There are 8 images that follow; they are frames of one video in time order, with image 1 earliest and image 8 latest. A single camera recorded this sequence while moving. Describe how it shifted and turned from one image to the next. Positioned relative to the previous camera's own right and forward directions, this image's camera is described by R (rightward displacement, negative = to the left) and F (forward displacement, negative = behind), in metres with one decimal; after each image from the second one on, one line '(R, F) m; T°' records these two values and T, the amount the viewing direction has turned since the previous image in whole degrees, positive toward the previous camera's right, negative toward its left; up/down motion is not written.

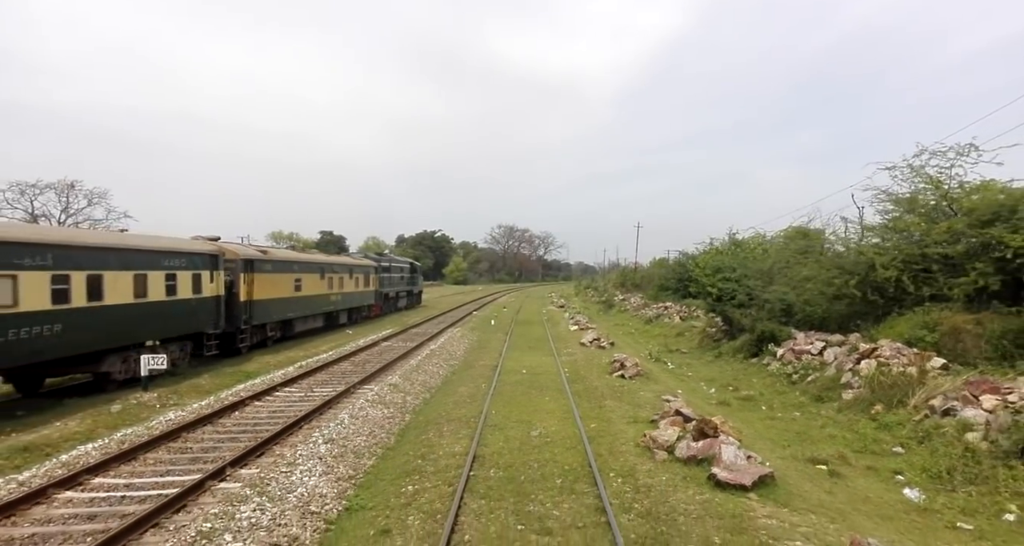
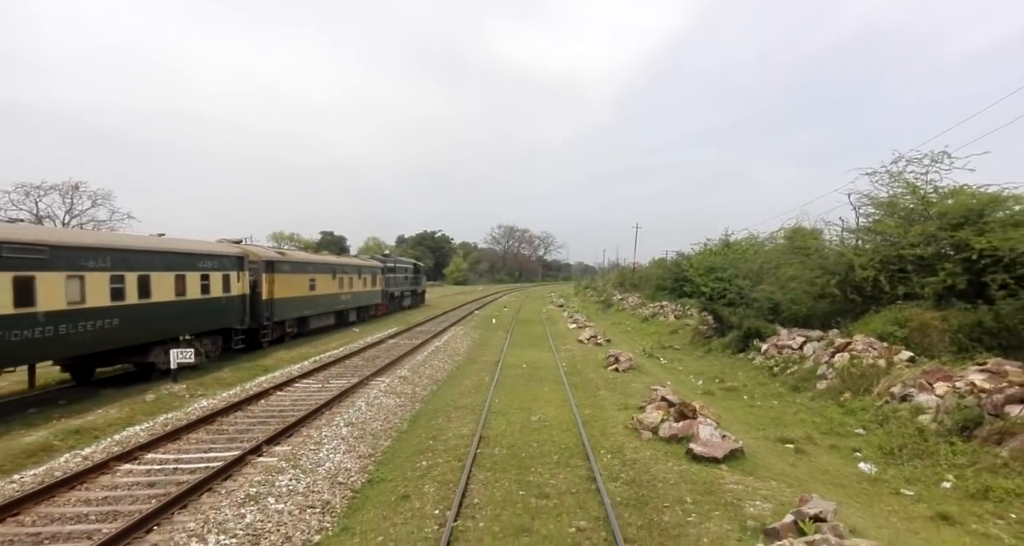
(0.0, -0.9) m; 0°
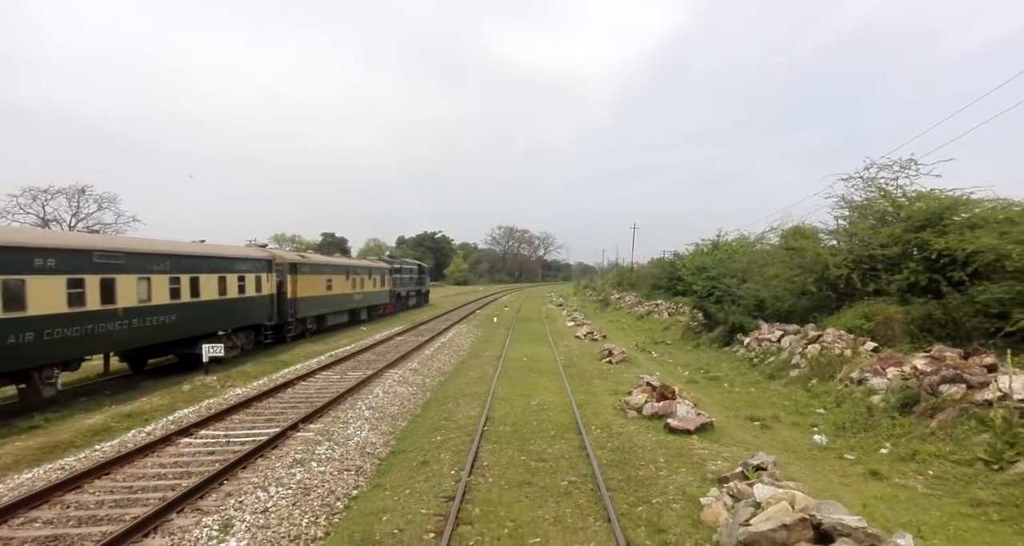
(0.0, -1.3) m; 0°
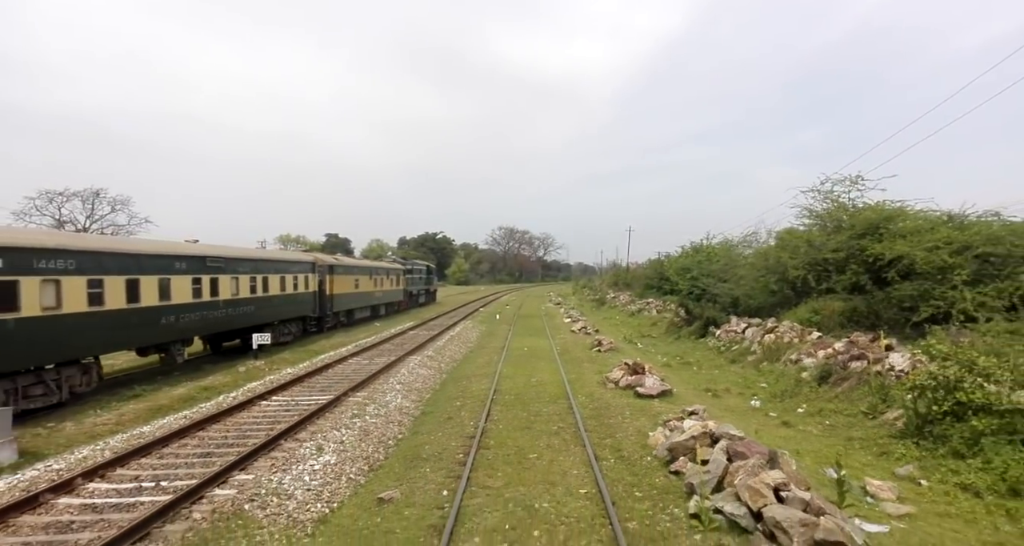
(-0.1, -2.6) m; 0°
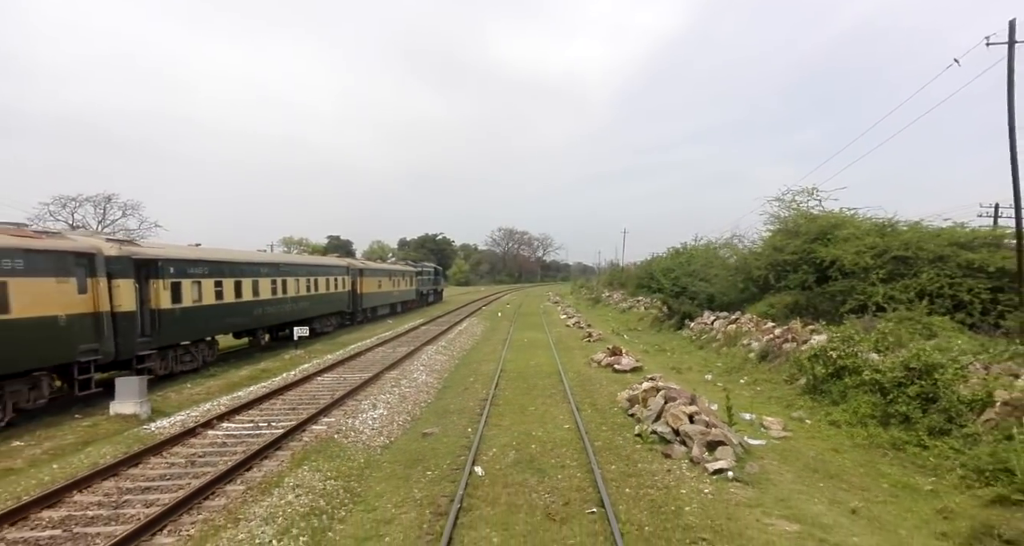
(-0.1, -2.9) m; 0°
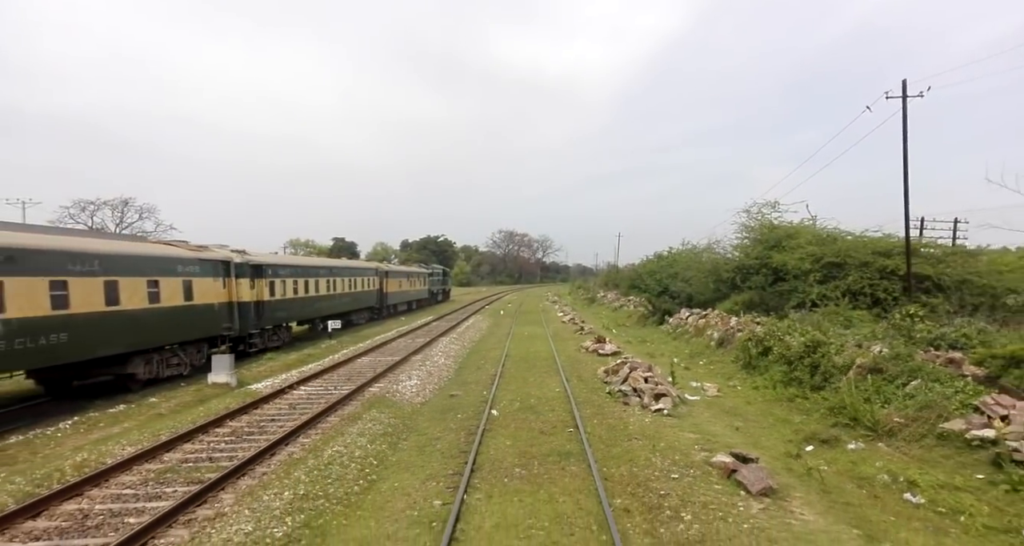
(-0.1, -3.3) m; 0°
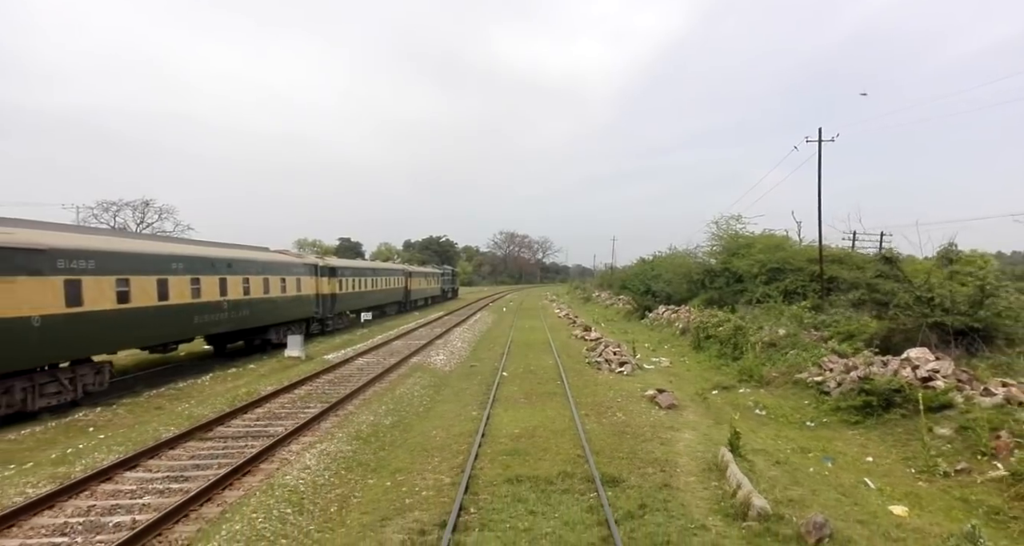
(-0.2, -4.4) m; 0°
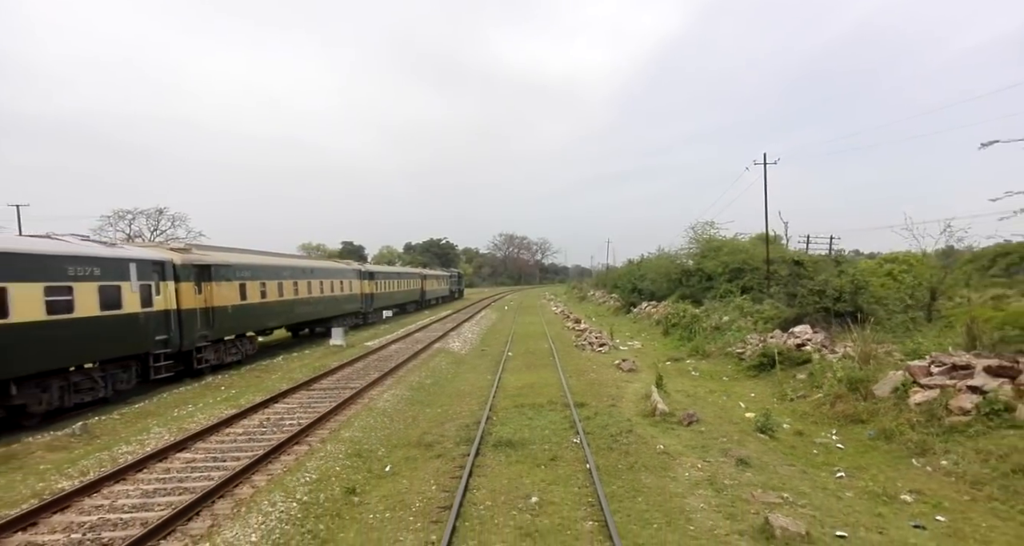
(-0.1, -4.2) m; 0°
